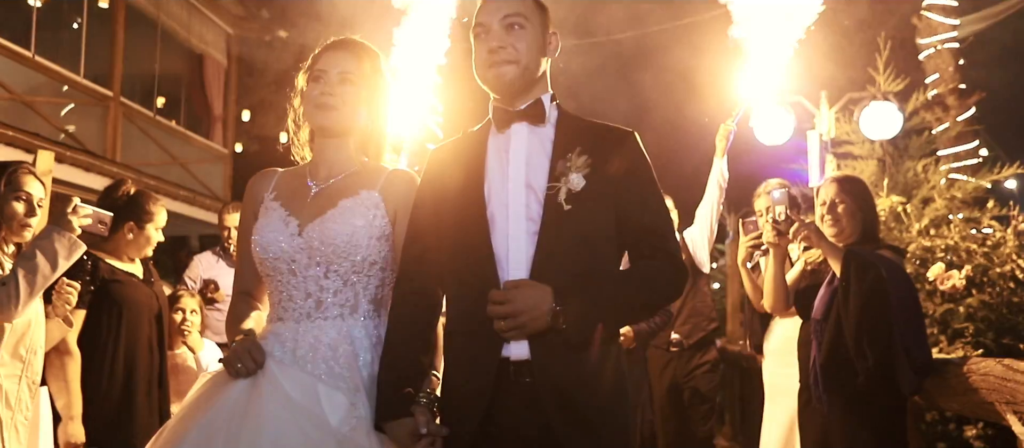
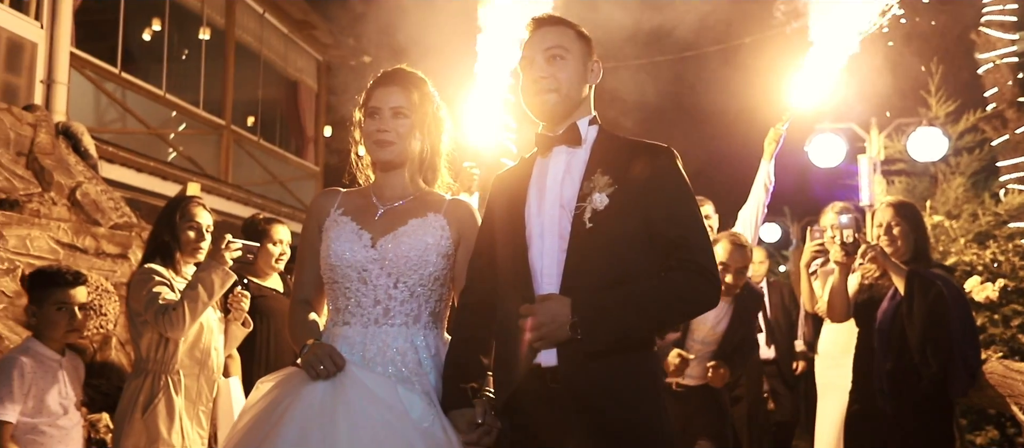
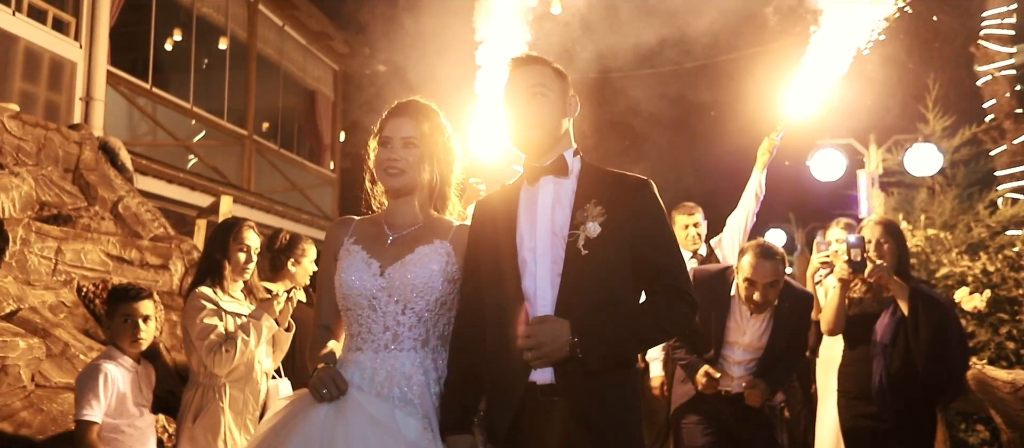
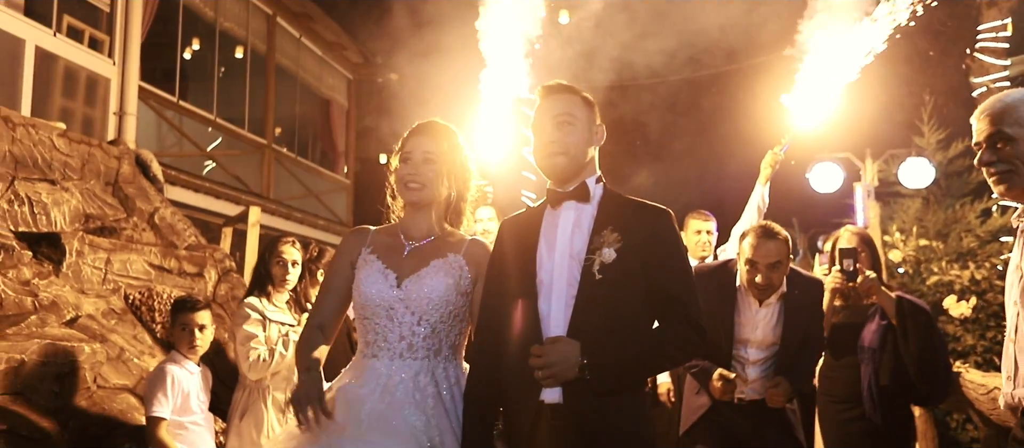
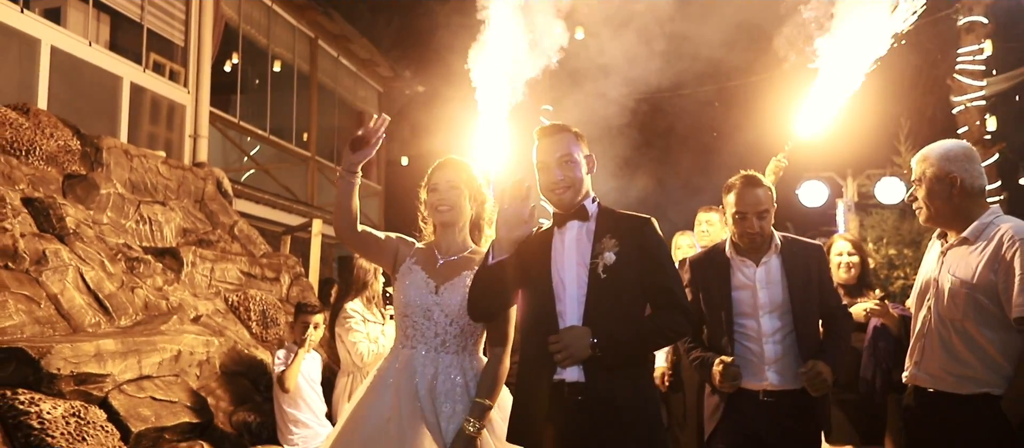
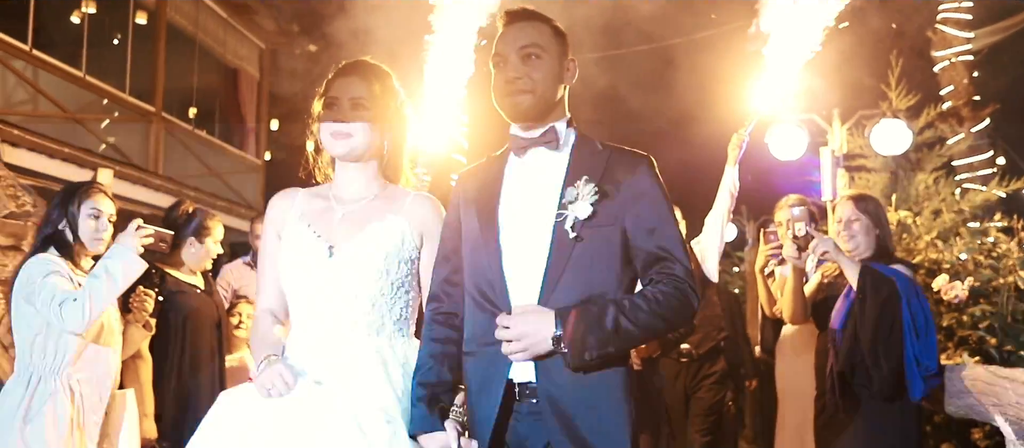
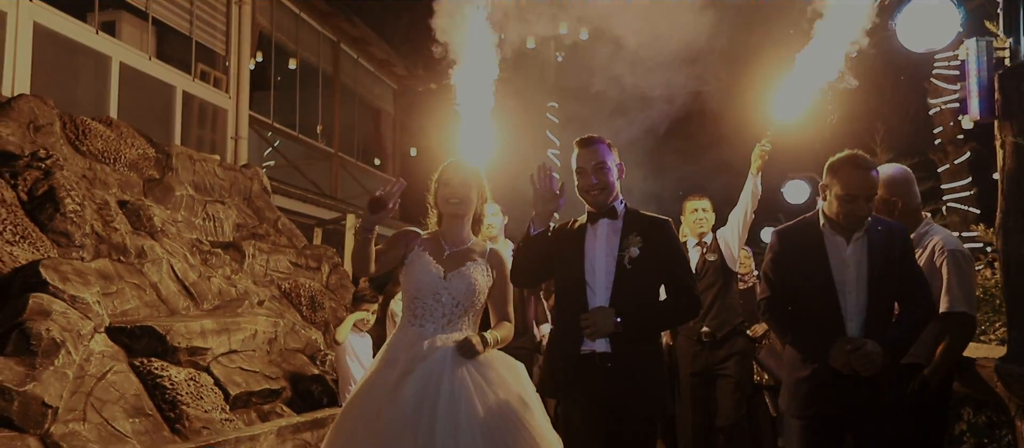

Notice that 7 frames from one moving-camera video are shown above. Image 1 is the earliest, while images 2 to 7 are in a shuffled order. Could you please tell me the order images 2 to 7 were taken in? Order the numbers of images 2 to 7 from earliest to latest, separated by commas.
6, 2, 3, 4, 5, 7
